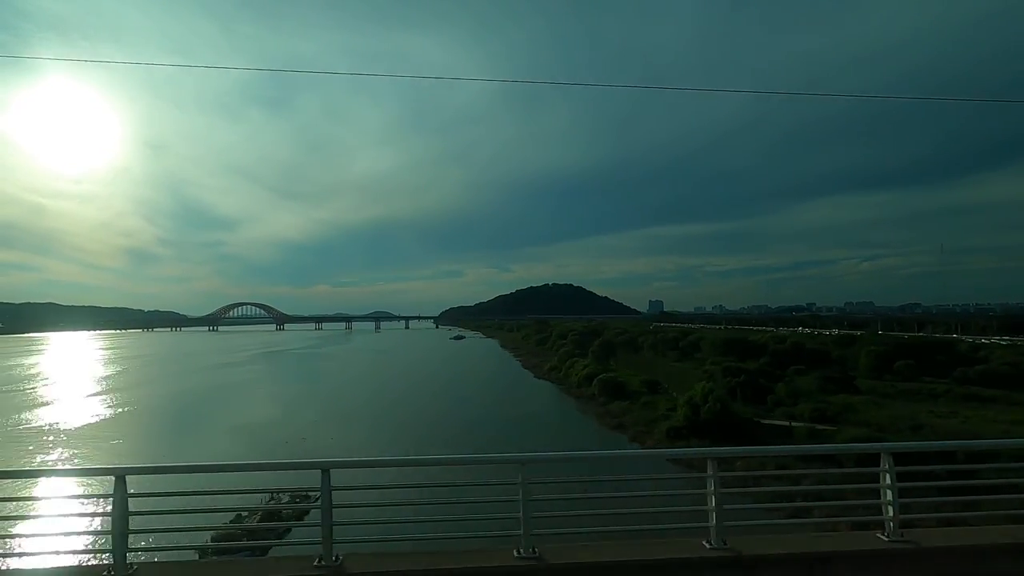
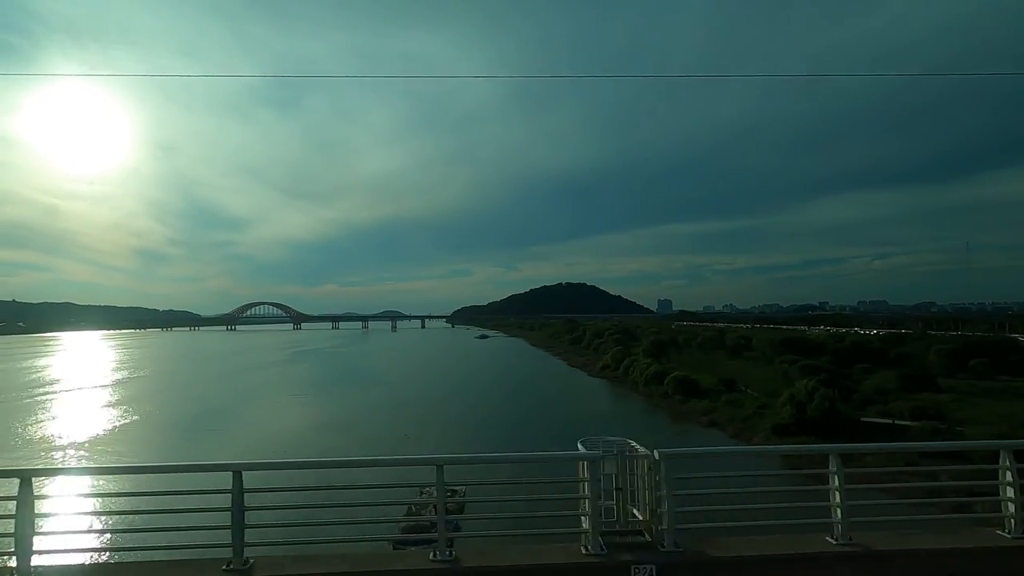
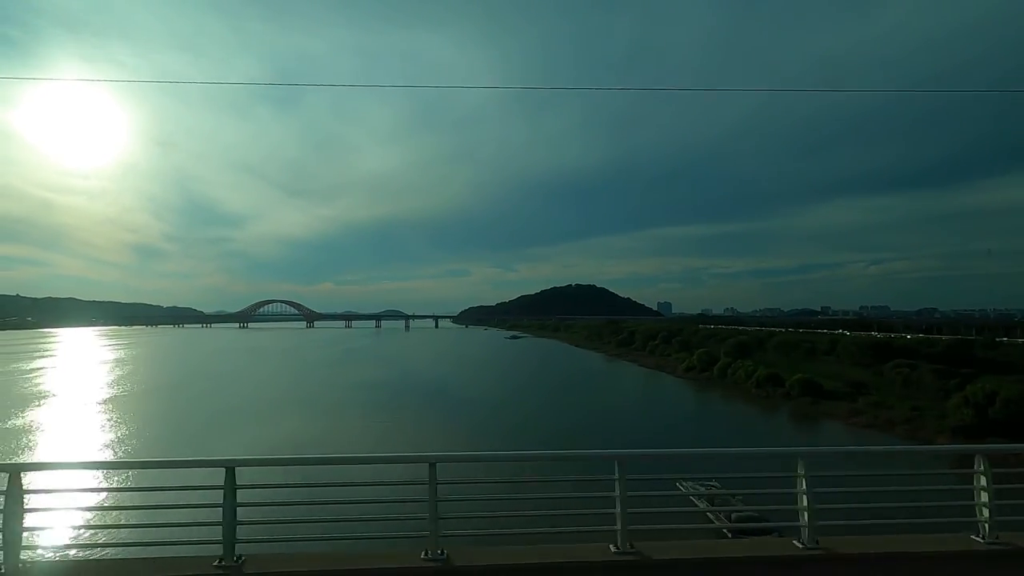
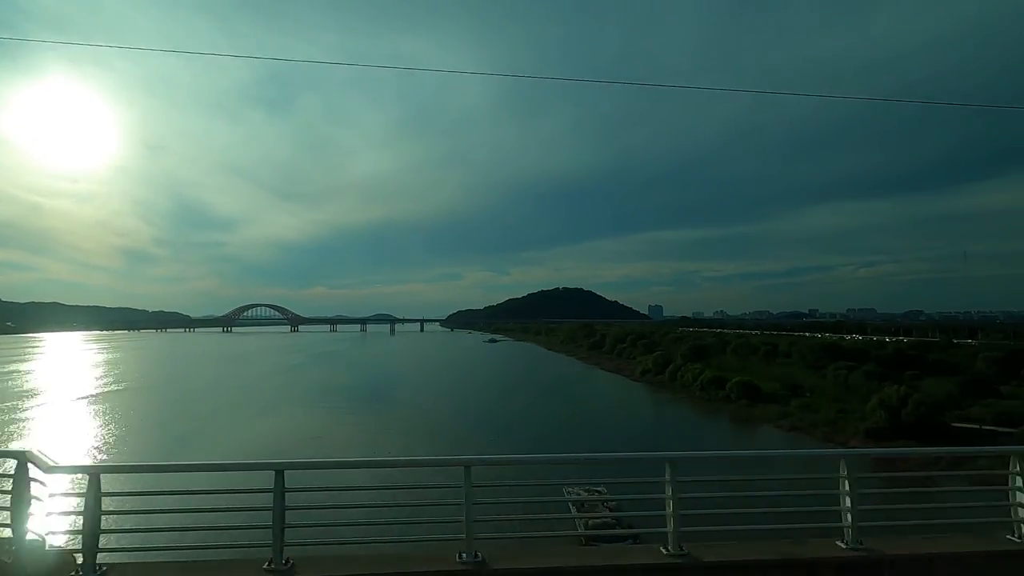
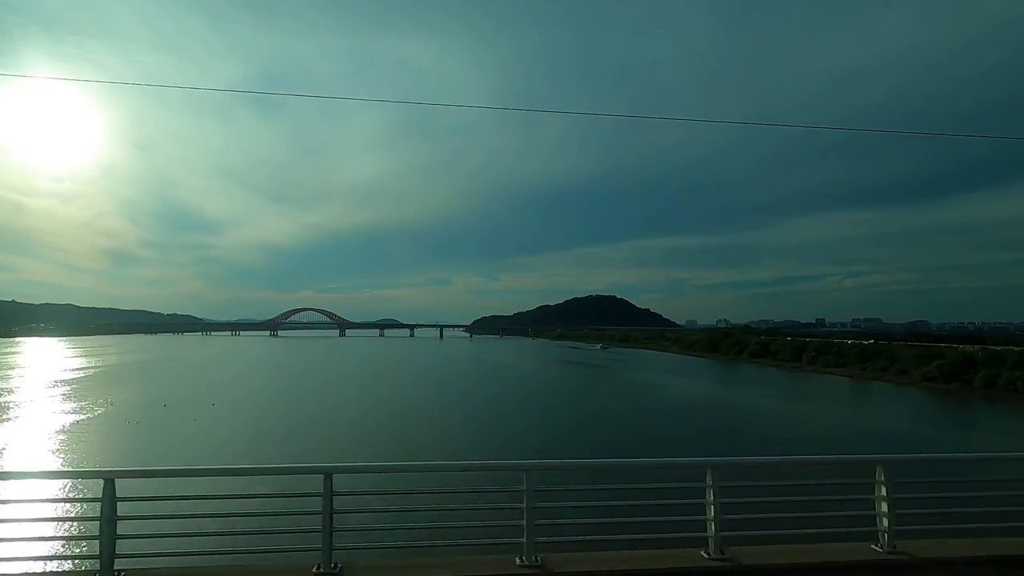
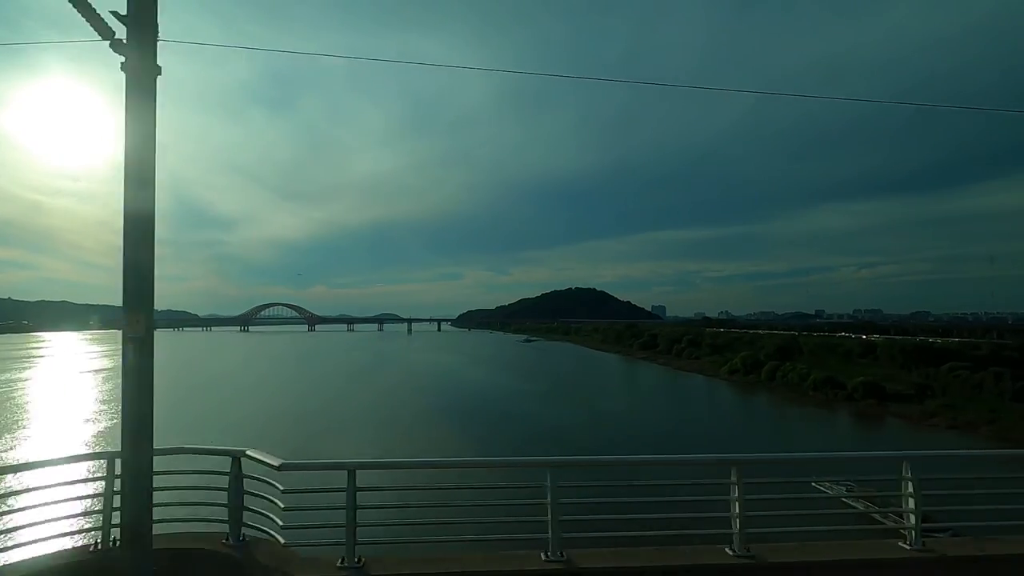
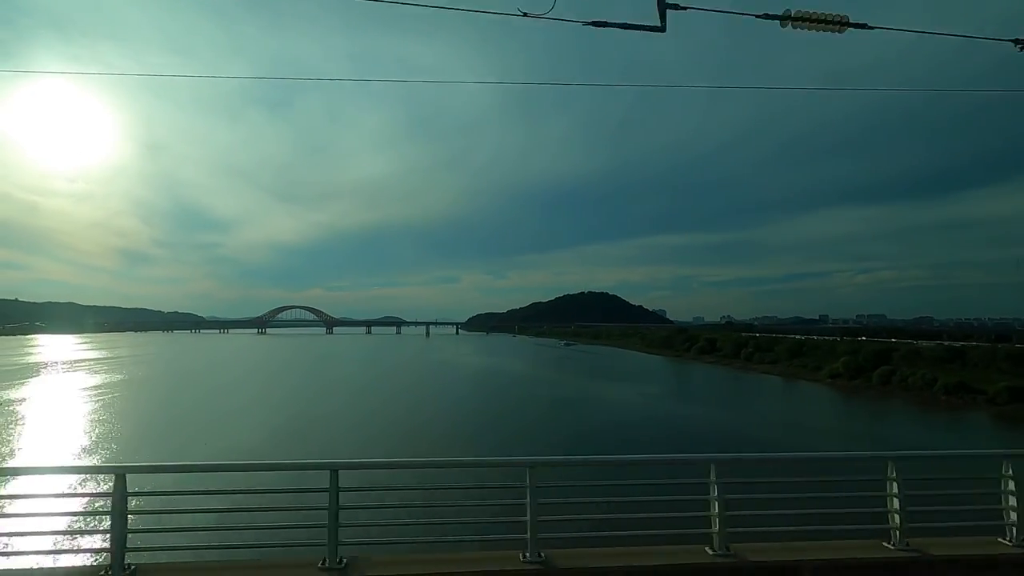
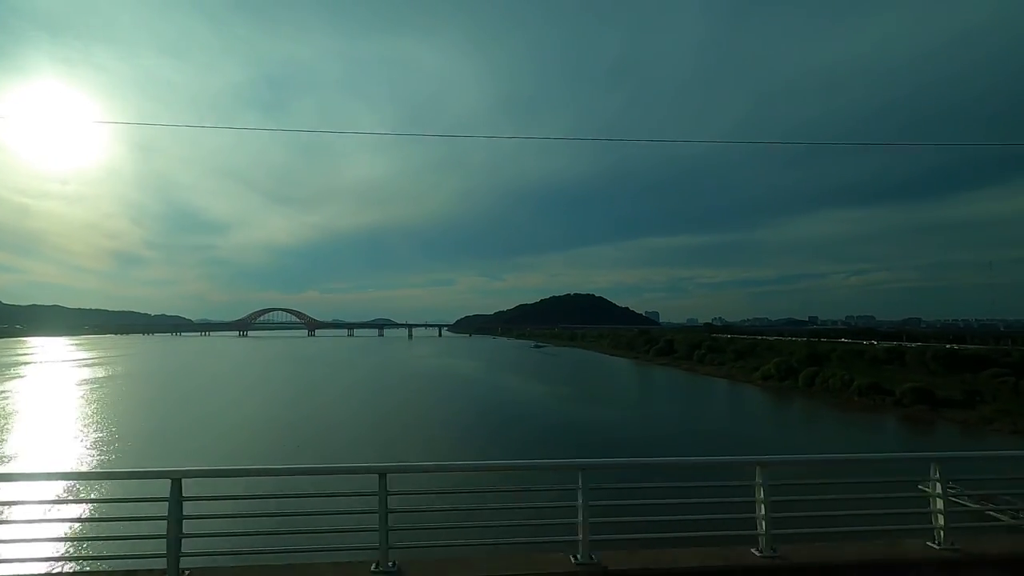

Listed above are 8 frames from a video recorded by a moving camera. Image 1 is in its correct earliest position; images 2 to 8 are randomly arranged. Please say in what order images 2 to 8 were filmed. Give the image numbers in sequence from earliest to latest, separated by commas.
2, 4, 3, 6, 8, 7, 5
